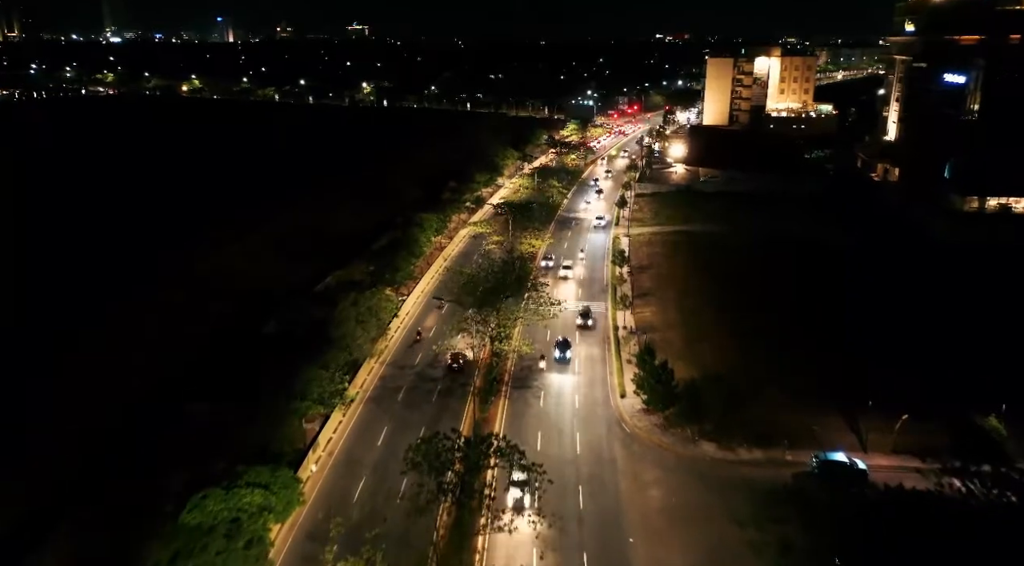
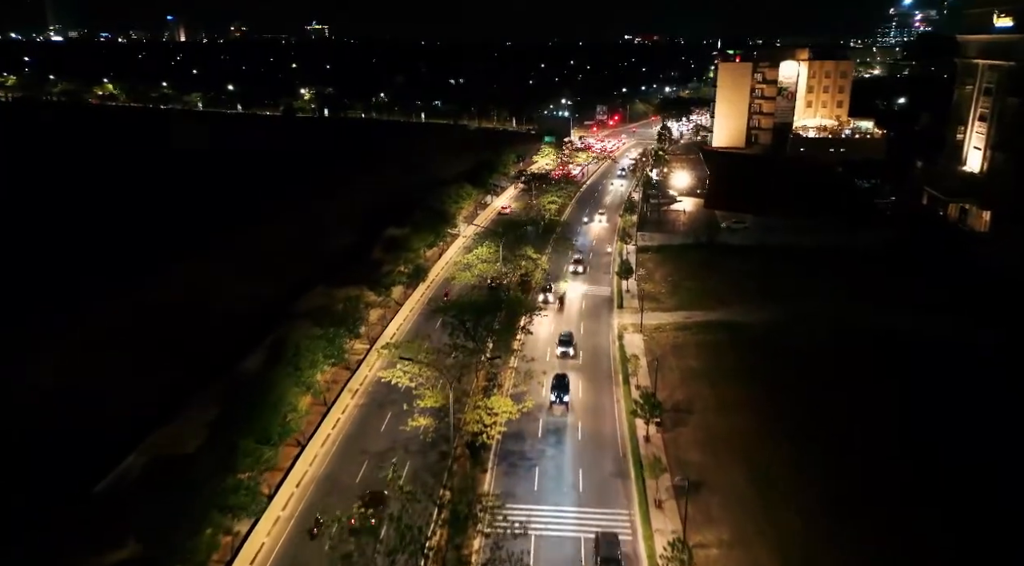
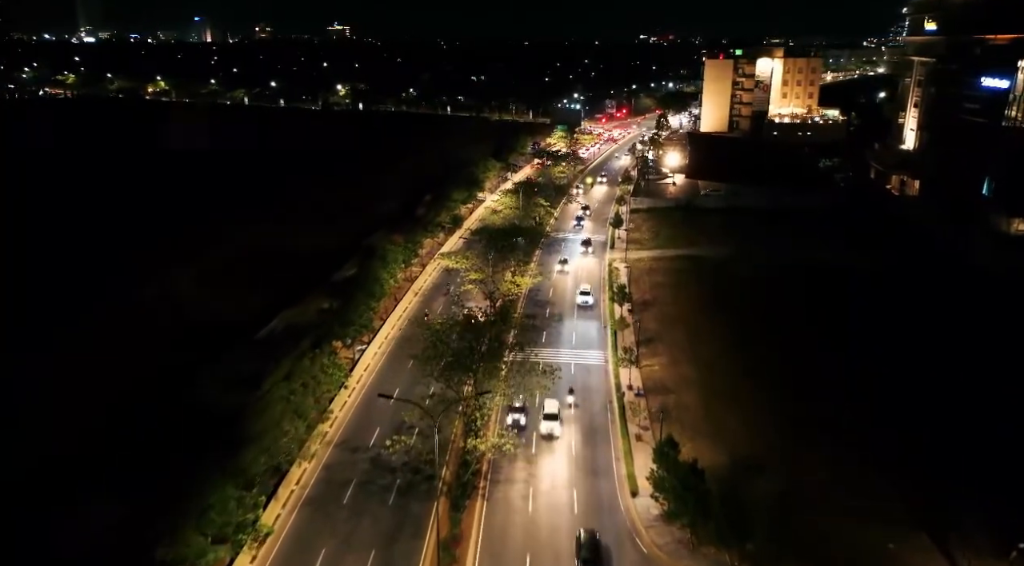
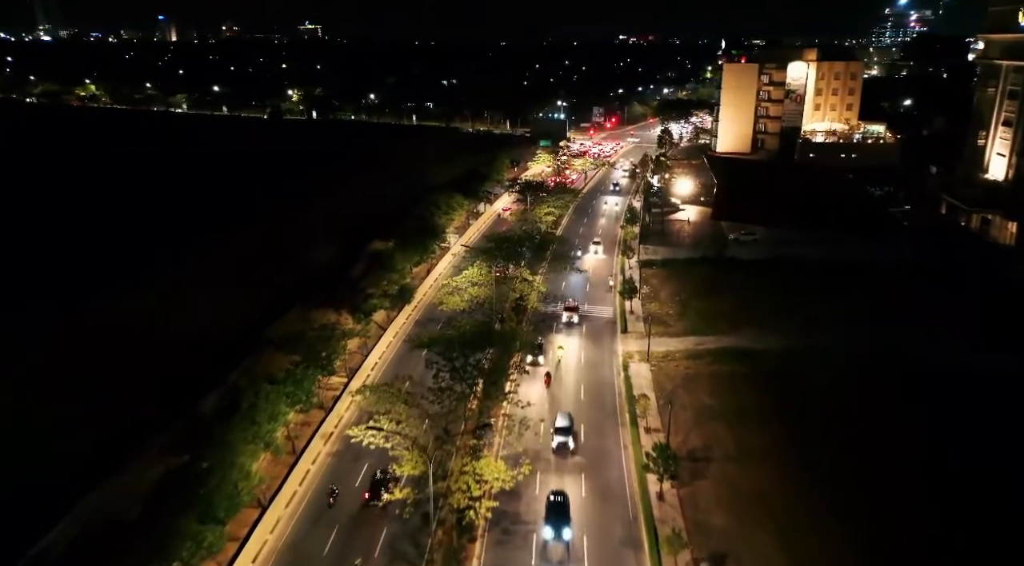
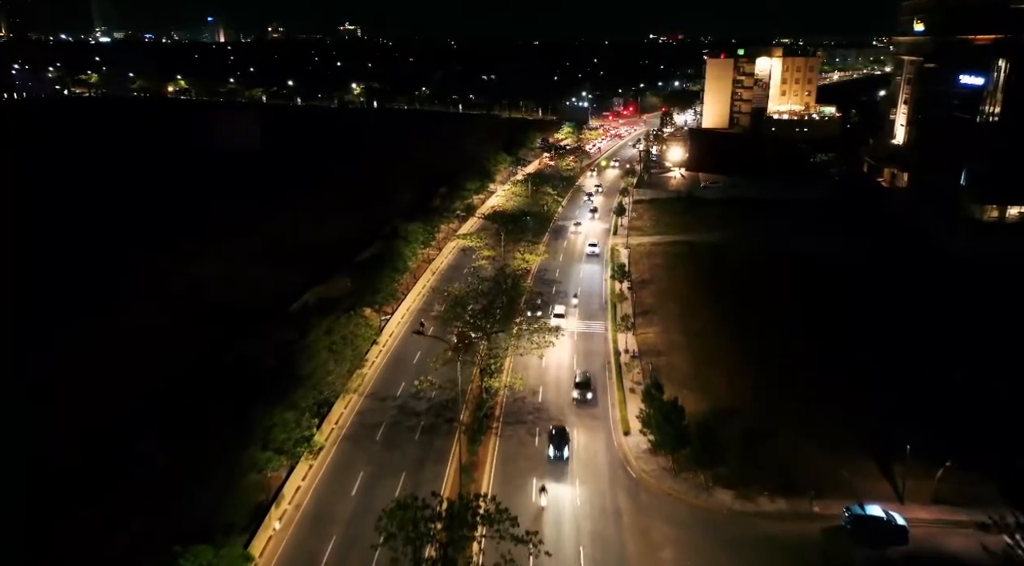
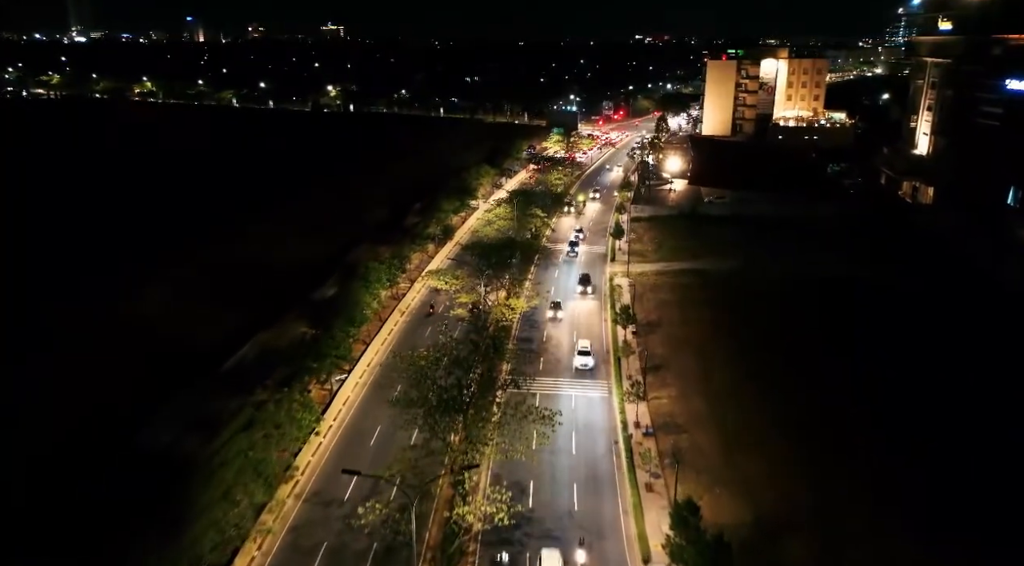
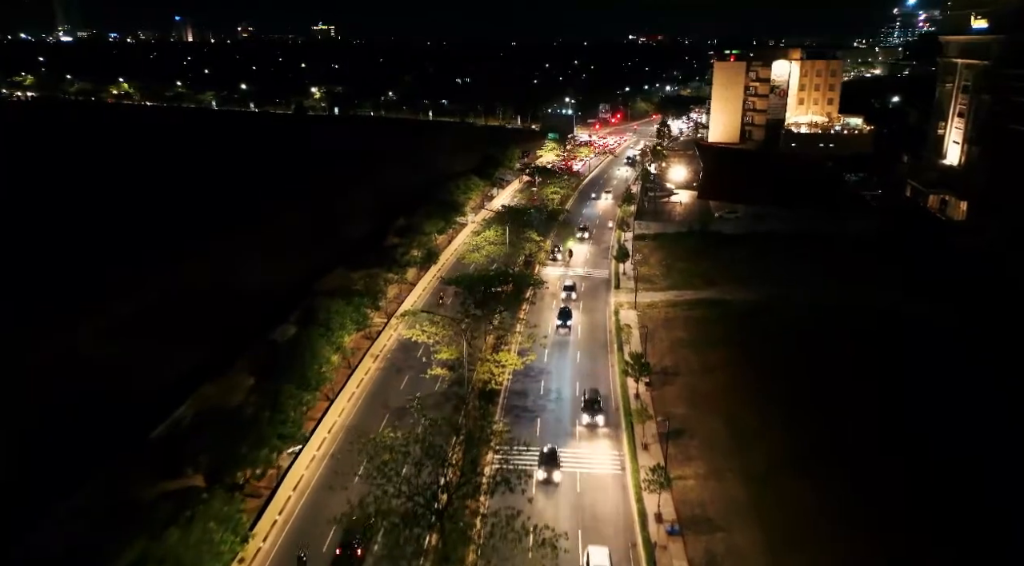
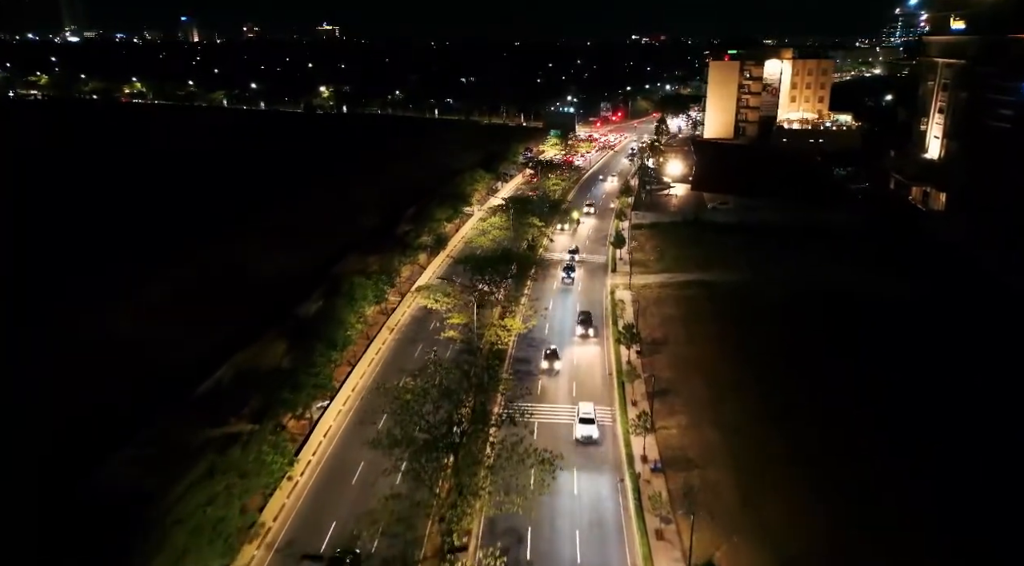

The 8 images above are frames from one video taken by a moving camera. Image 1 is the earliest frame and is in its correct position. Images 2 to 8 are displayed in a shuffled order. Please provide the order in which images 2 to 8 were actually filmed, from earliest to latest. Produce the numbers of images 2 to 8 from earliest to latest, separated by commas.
5, 3, 6, 8, 7, 2, 4
